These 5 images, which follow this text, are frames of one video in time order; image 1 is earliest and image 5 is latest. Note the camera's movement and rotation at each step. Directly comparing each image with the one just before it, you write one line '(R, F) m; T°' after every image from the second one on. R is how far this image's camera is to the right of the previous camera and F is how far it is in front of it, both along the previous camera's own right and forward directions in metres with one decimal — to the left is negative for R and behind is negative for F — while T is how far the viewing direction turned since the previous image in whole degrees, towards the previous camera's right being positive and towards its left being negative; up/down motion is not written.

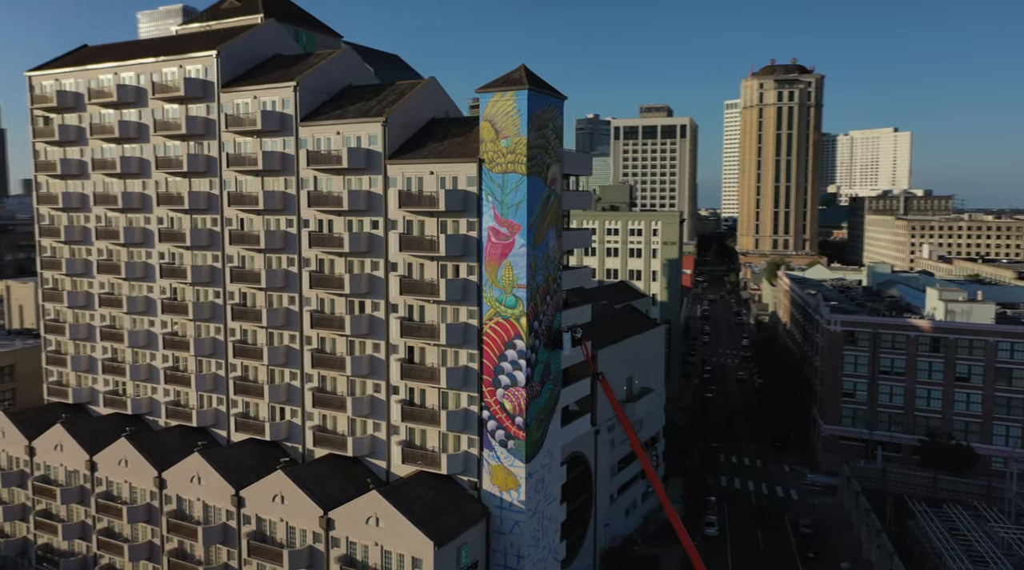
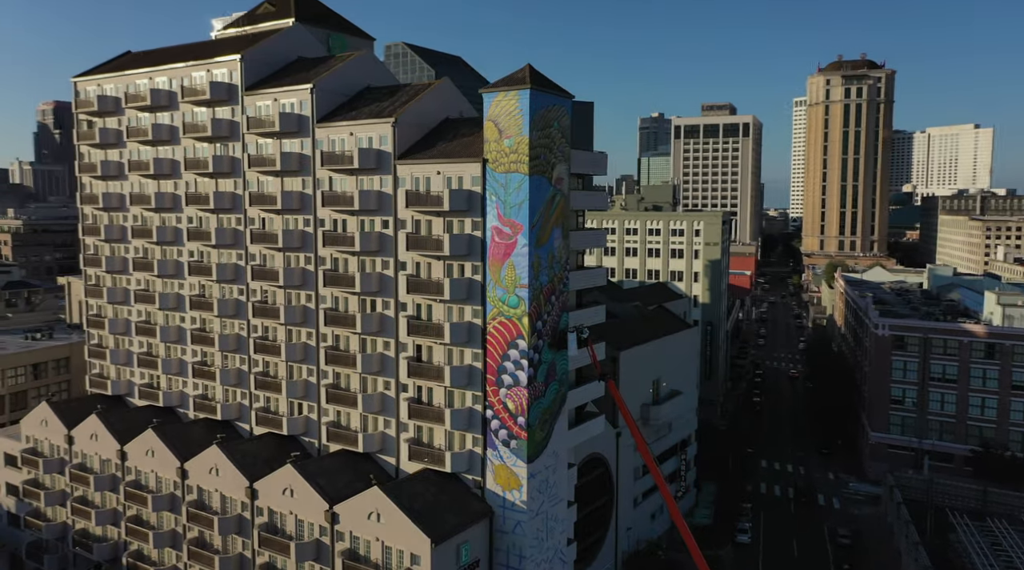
(+3.4, +0.2) m; -5°
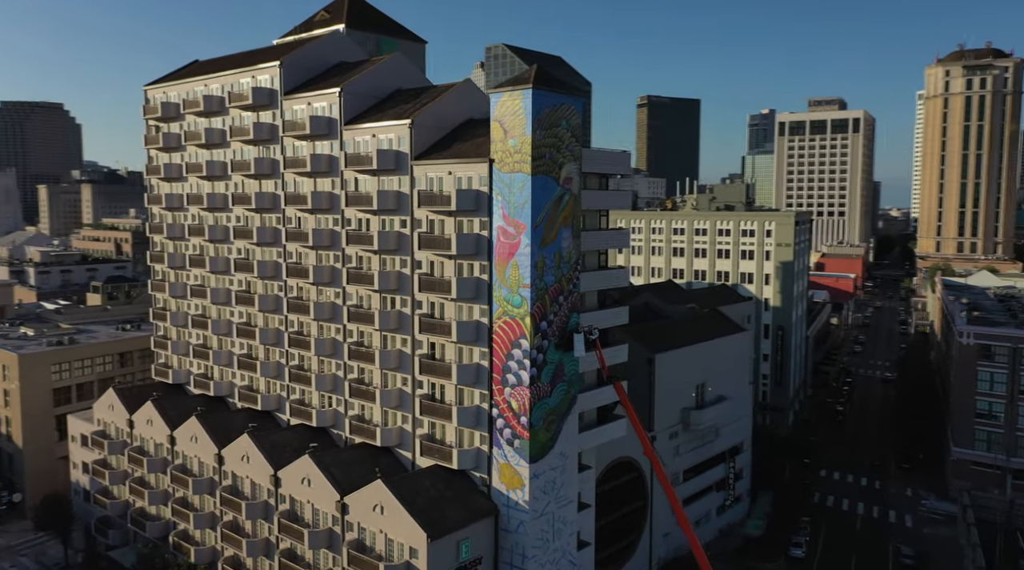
(+5.6, +0.3) m; -7°
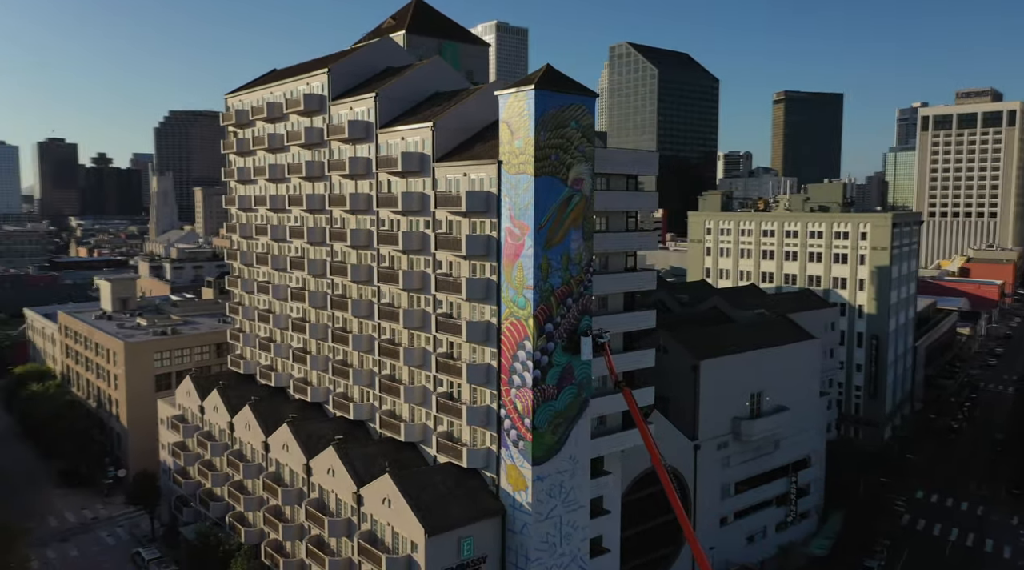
(+7.0, +0.5) m; -9°
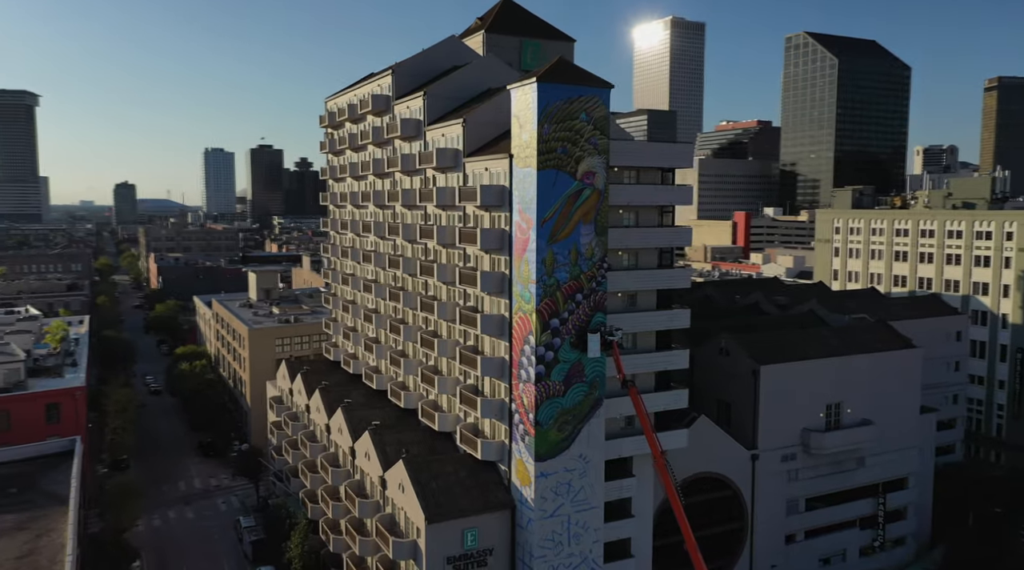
(+9.3, +1.1) m; -12°
